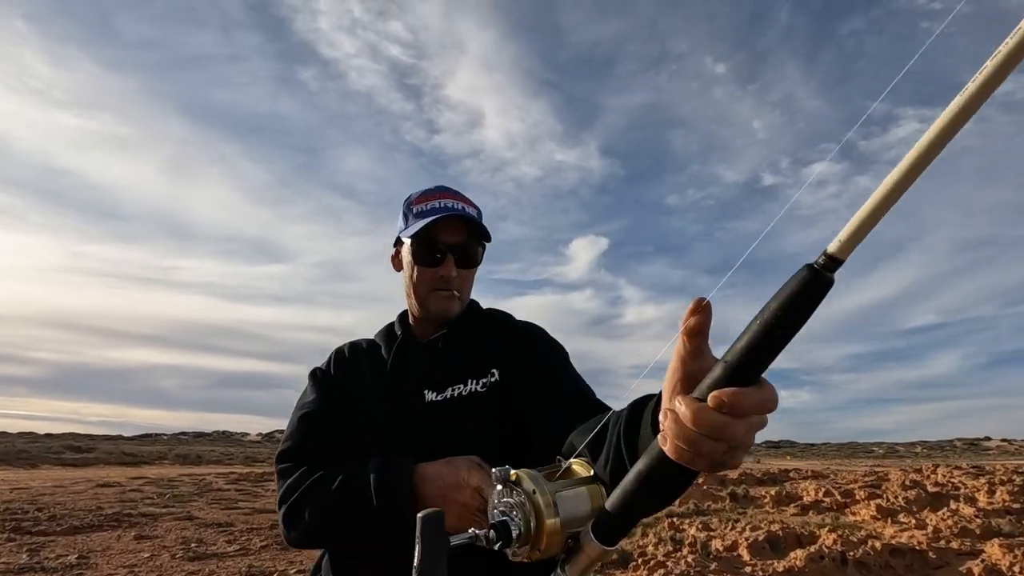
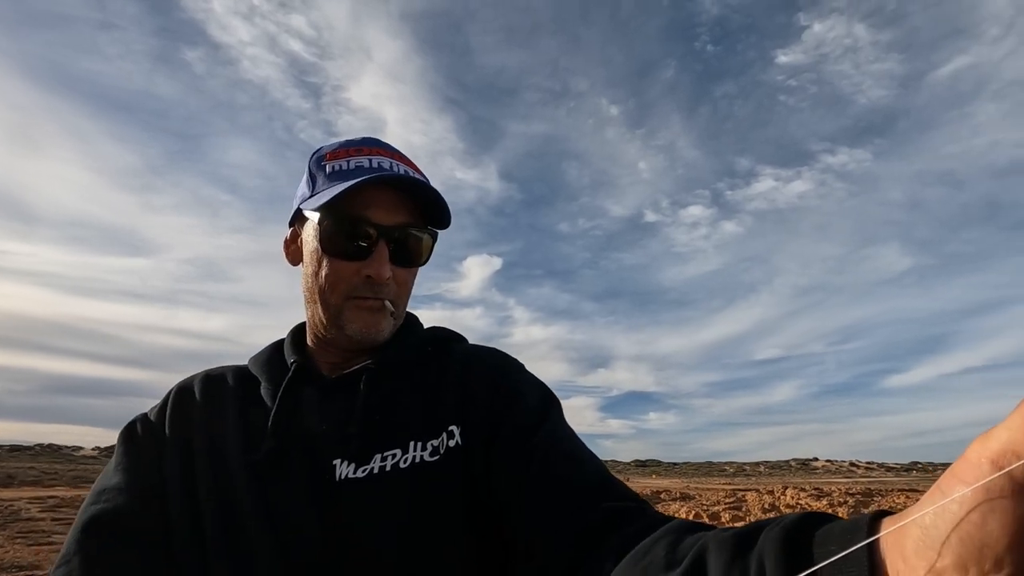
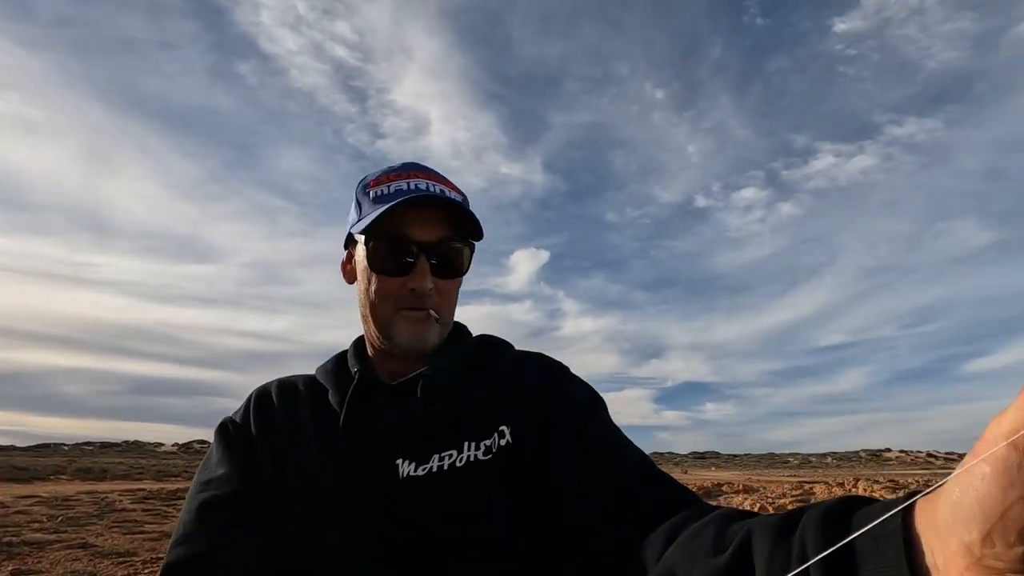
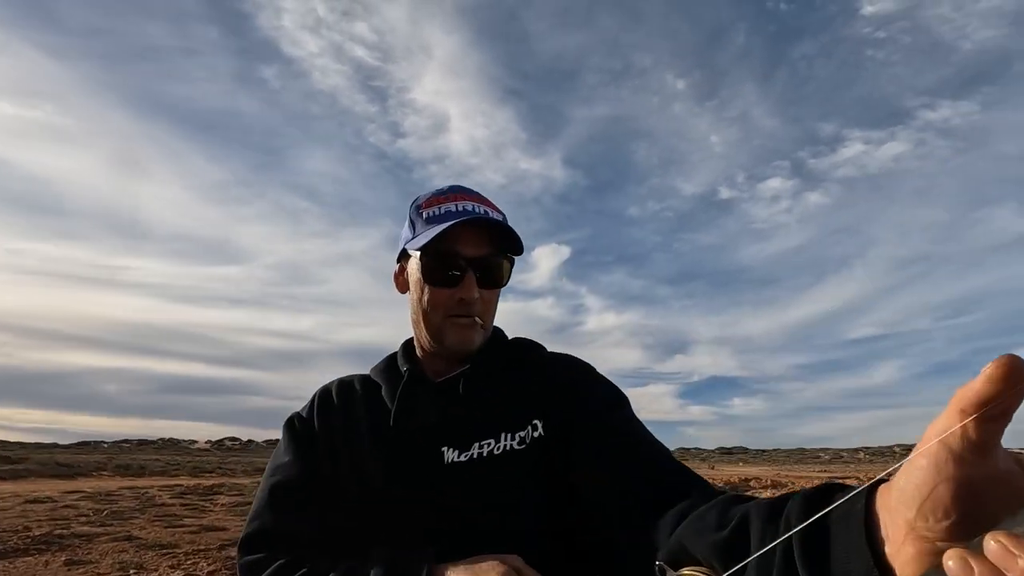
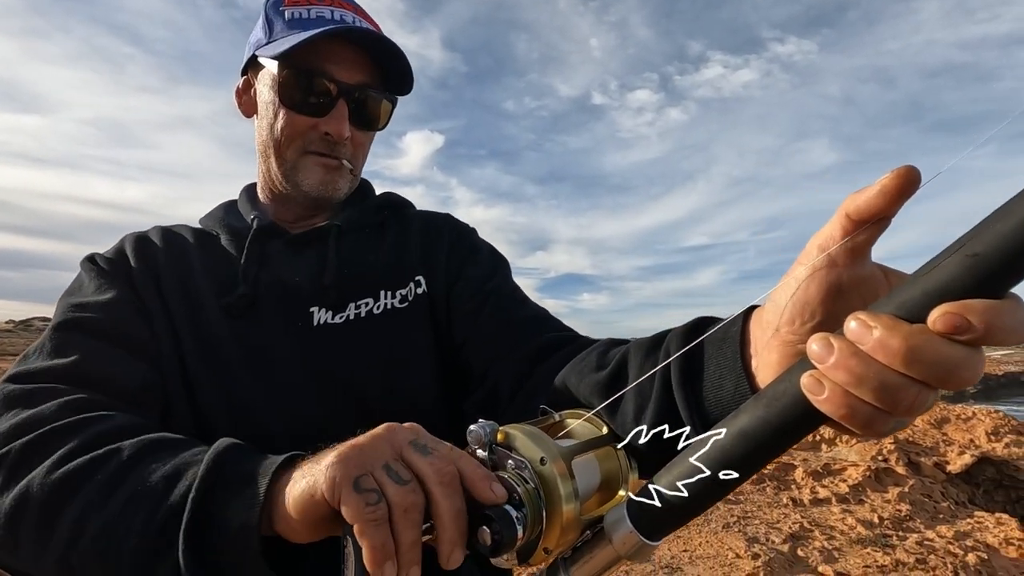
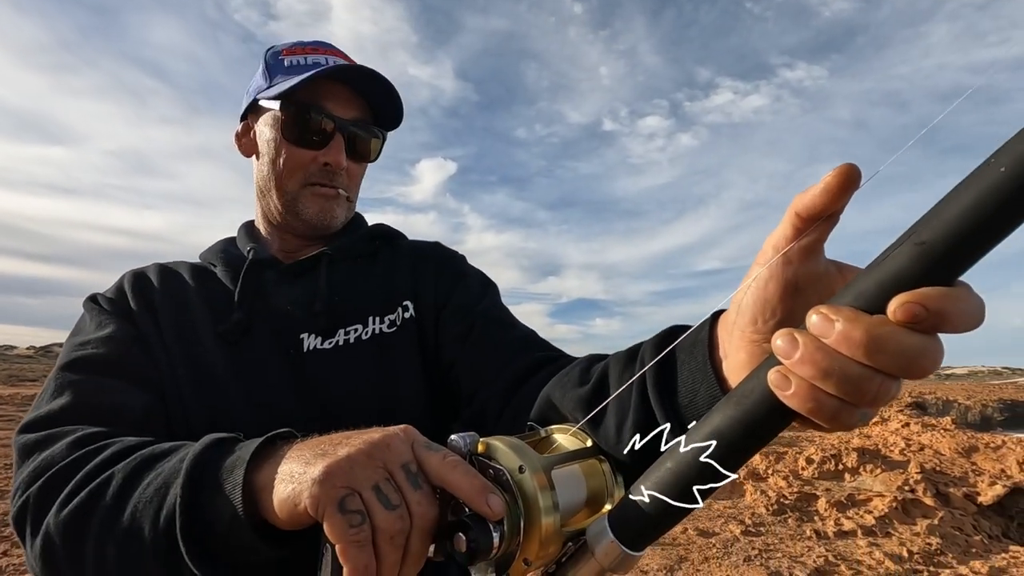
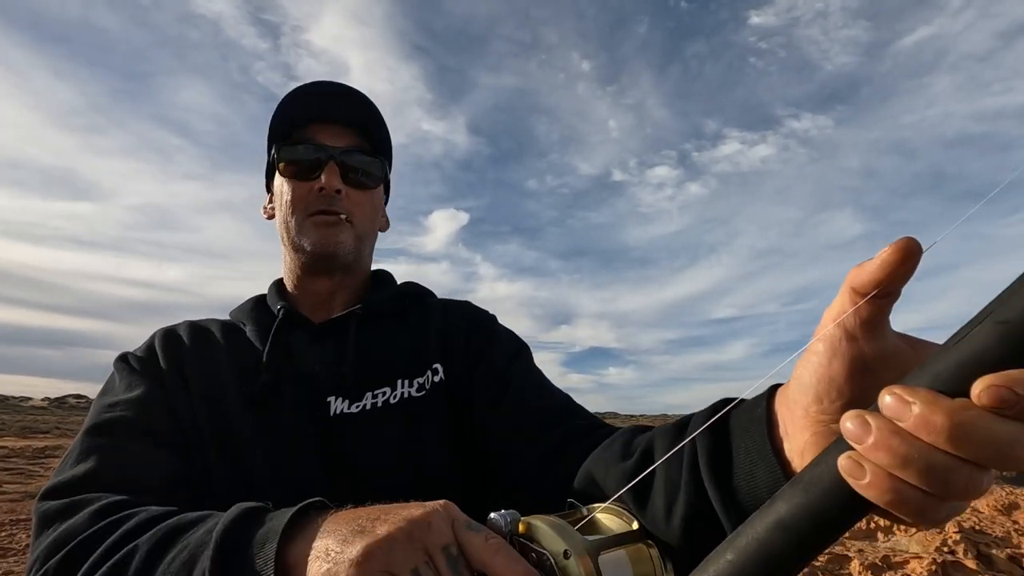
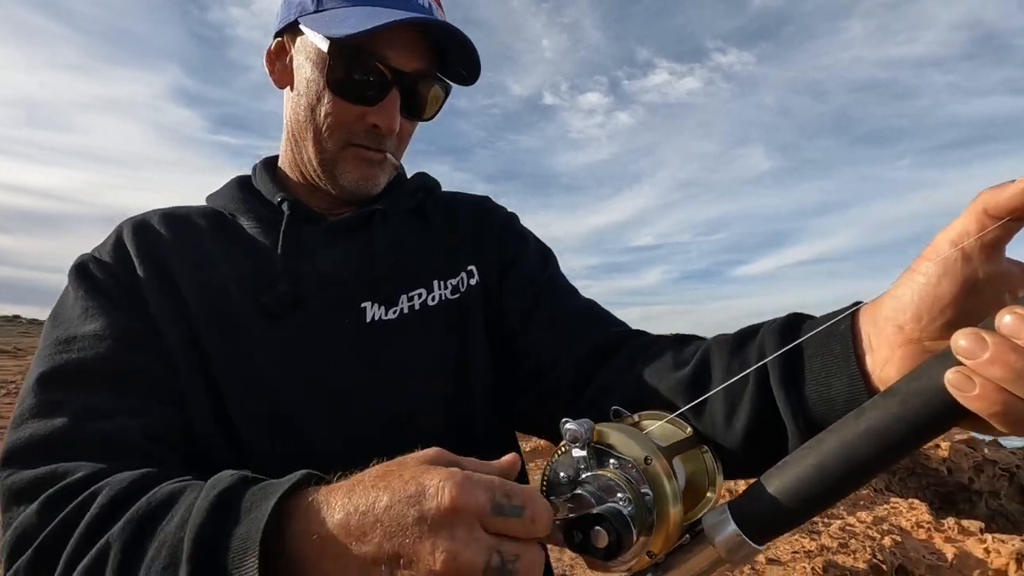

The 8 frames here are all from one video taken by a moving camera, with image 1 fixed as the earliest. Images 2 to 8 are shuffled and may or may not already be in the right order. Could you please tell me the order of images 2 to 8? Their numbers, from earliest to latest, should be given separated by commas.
4, 3, 2, 7, 6, 5, 8
